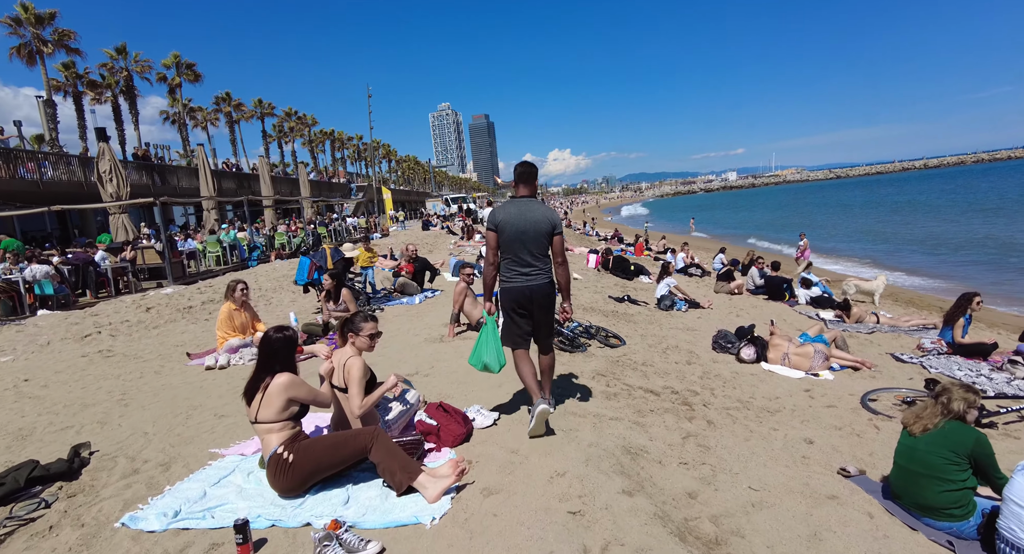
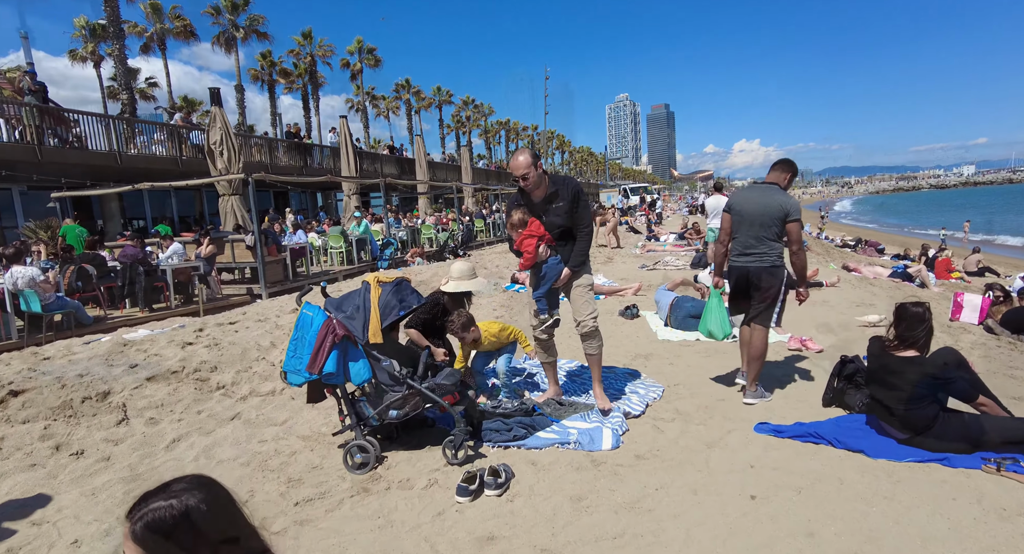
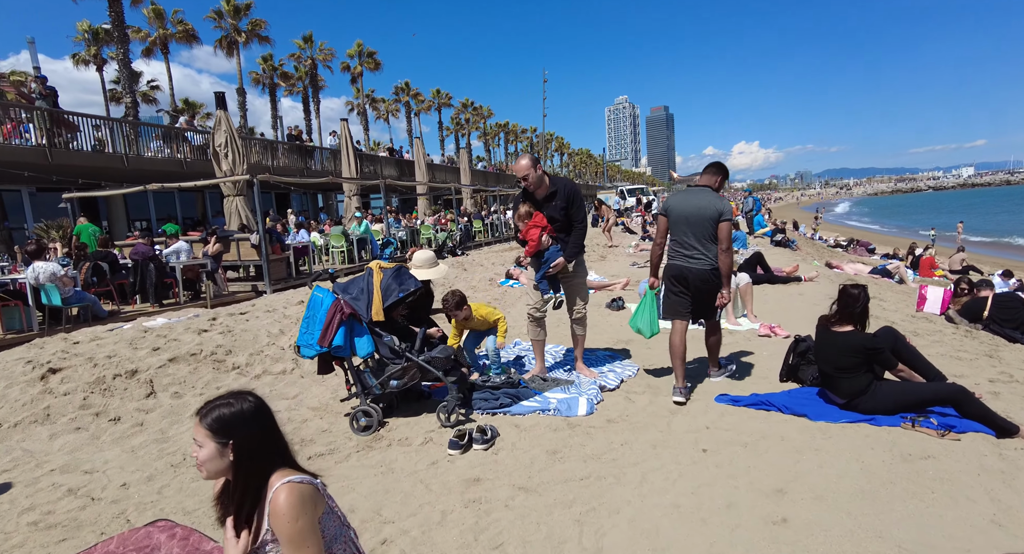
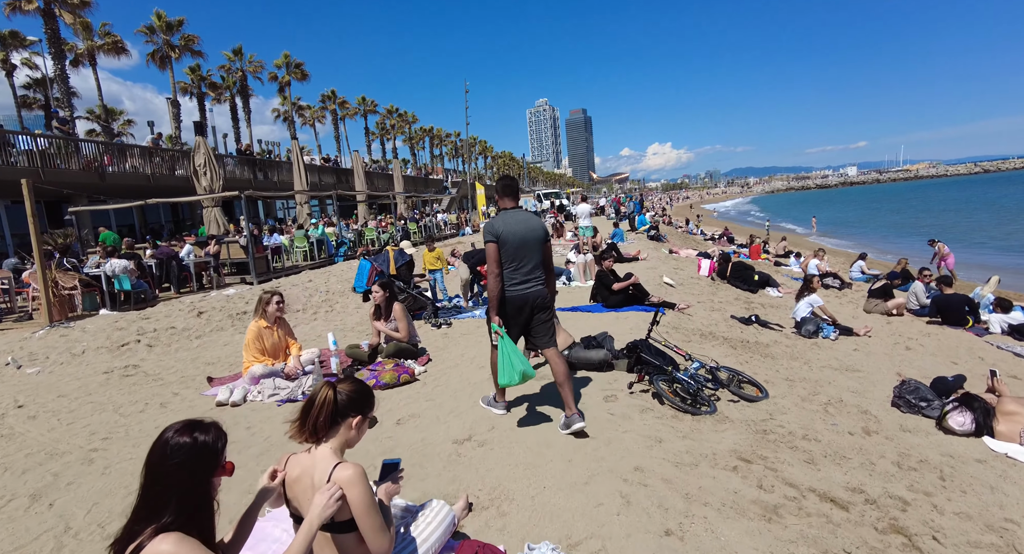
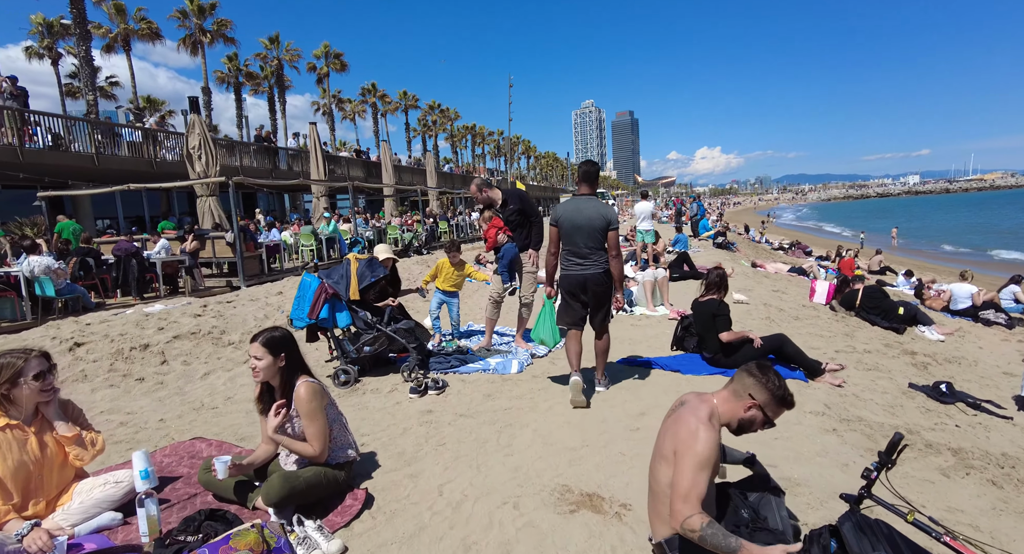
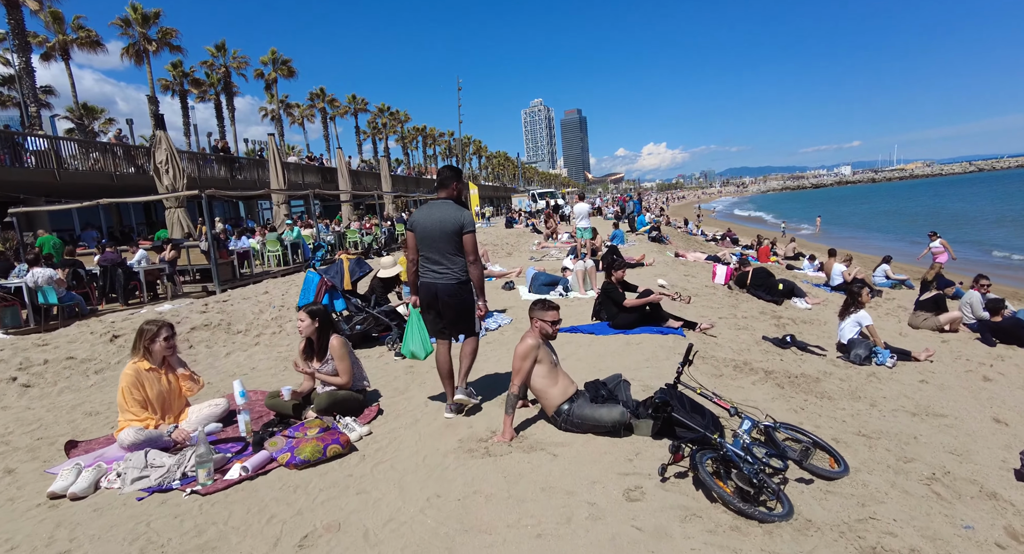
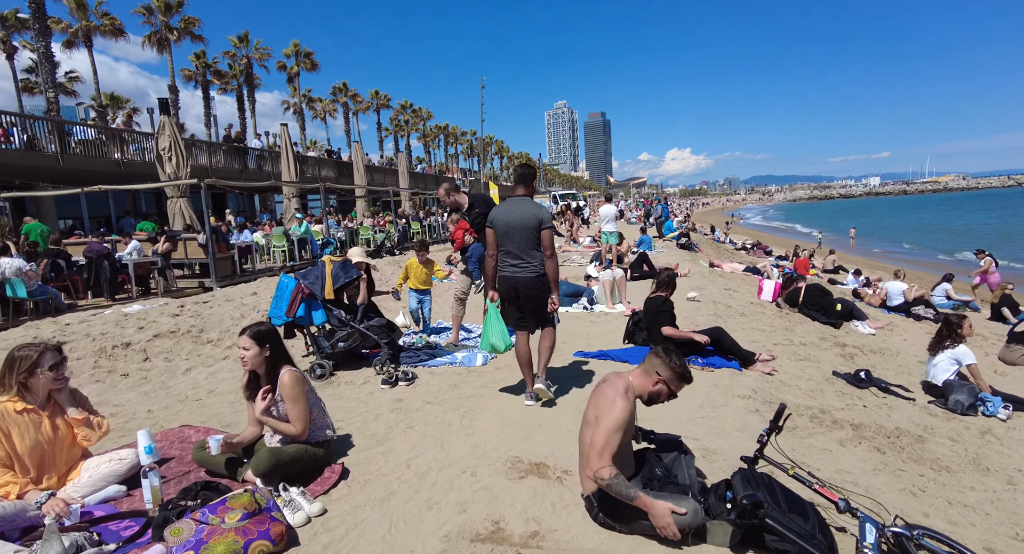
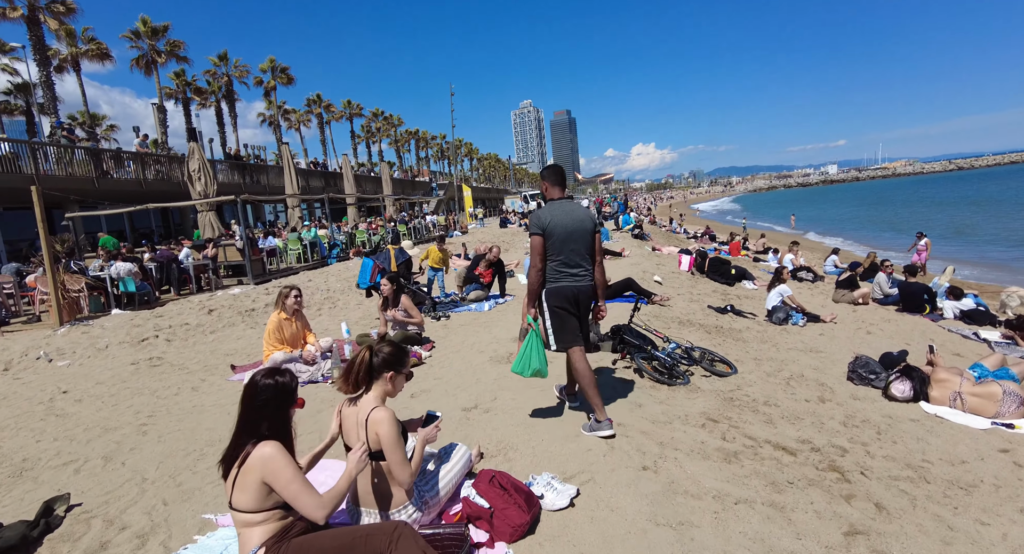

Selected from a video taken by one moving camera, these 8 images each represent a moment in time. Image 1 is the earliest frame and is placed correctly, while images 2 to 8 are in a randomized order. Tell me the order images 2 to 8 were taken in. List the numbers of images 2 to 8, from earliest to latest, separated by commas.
8, 4, 6, 7, 5, 3, 2
